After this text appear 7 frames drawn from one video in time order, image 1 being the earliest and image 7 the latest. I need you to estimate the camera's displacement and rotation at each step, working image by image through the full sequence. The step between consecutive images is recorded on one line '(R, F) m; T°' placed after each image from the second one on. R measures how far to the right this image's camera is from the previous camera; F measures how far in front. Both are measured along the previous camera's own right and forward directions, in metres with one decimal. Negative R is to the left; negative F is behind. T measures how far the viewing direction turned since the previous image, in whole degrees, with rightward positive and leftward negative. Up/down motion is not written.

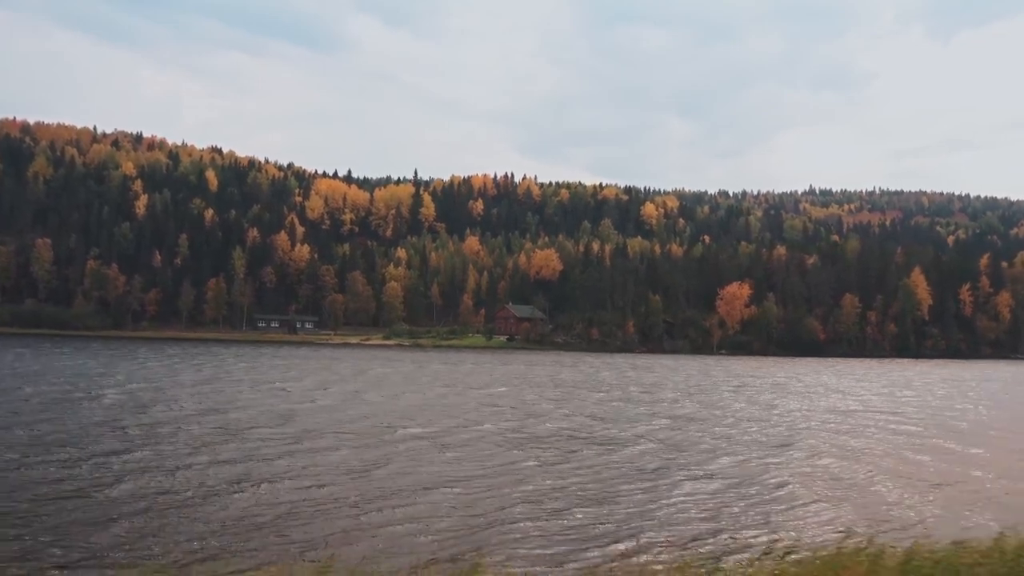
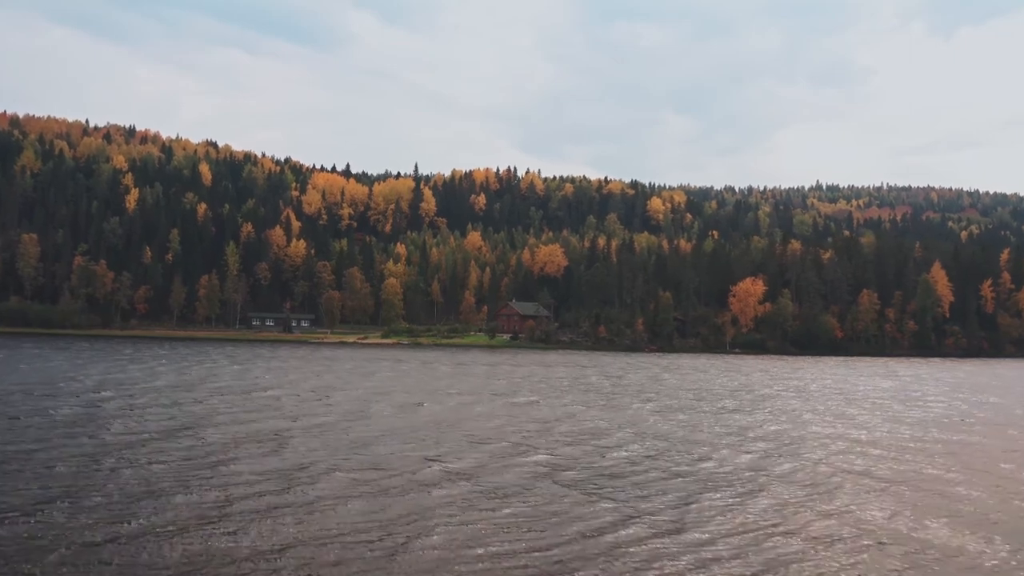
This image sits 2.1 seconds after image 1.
(-0.6, +4.5) m; 0°
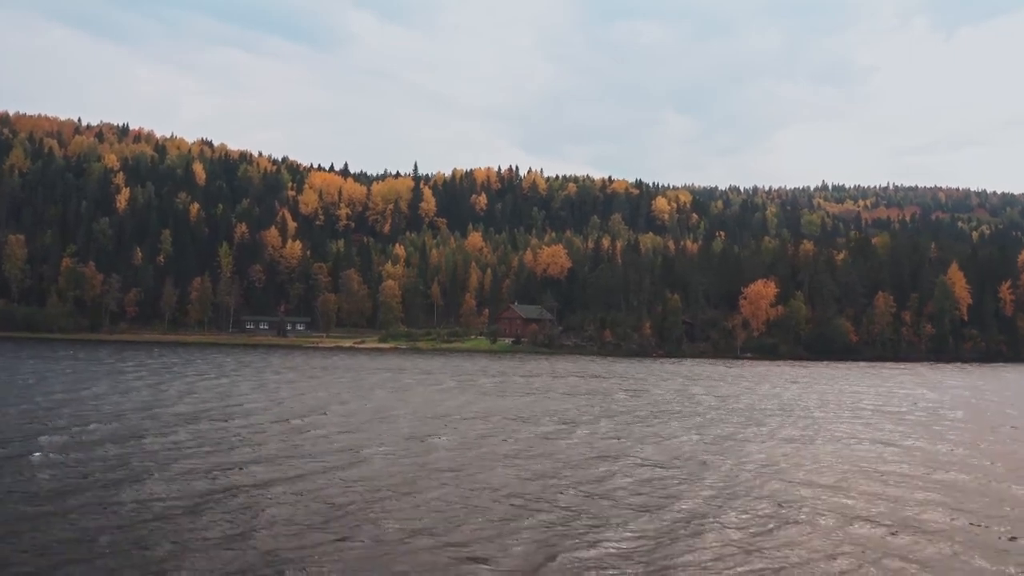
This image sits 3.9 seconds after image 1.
(-0.2, +3.8) m; 0°
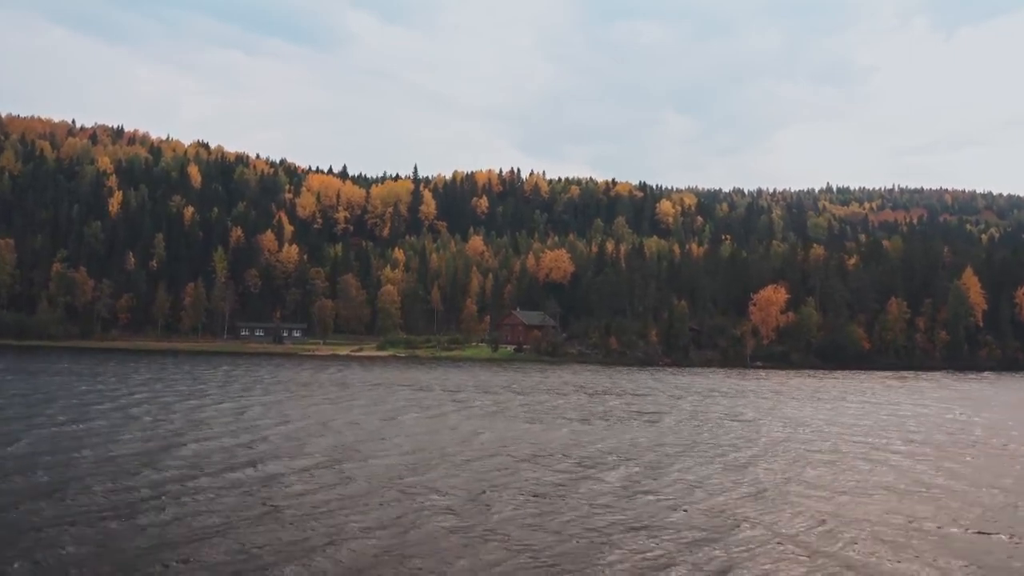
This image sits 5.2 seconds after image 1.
(-0.3, +3.0) m; 0°
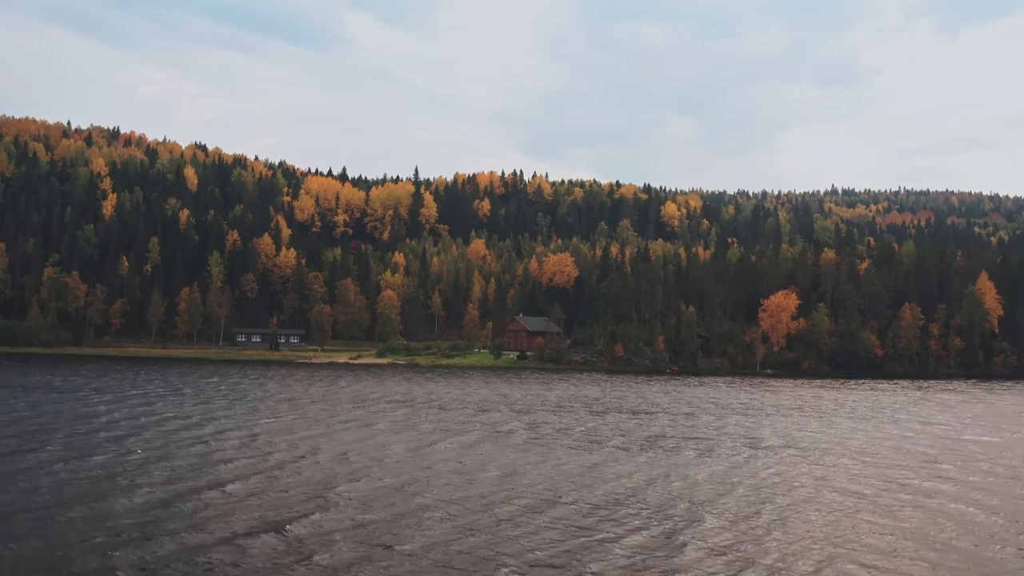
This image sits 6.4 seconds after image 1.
(-0.2, +2.7) m; 0°
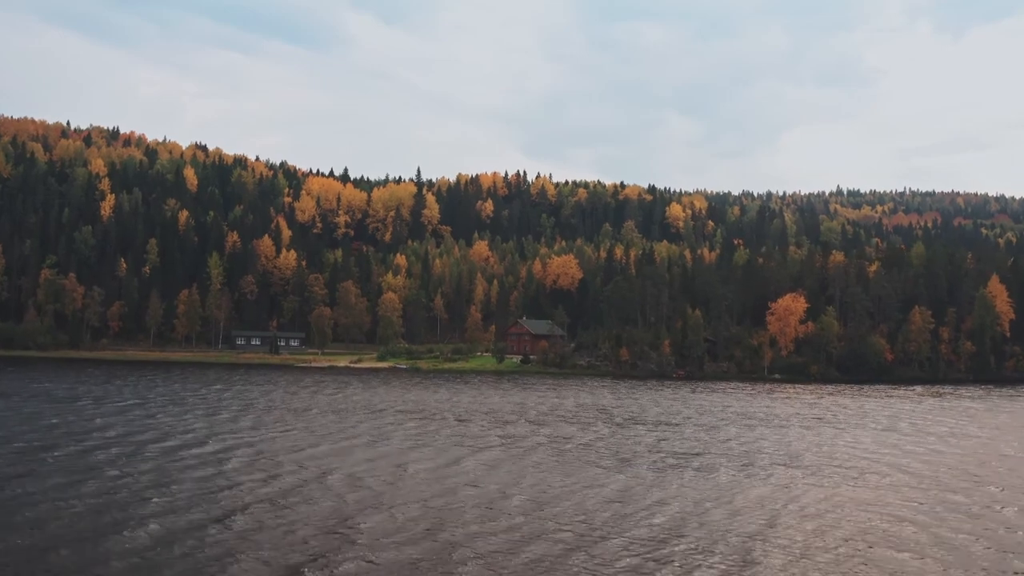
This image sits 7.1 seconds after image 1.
(-0.2, +1.6) m; 0°
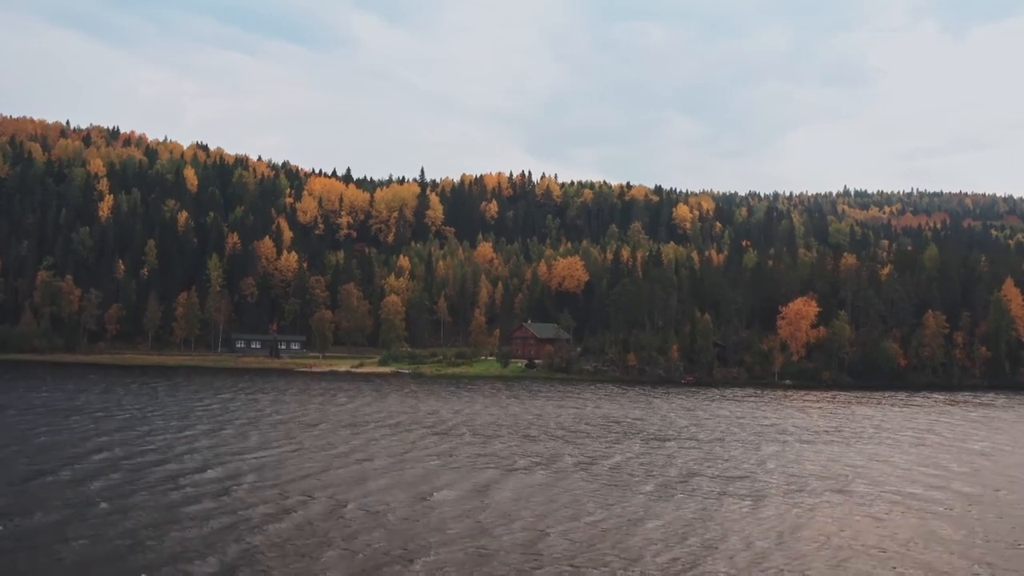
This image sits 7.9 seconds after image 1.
(-0.3, +2.0) m; 0°
